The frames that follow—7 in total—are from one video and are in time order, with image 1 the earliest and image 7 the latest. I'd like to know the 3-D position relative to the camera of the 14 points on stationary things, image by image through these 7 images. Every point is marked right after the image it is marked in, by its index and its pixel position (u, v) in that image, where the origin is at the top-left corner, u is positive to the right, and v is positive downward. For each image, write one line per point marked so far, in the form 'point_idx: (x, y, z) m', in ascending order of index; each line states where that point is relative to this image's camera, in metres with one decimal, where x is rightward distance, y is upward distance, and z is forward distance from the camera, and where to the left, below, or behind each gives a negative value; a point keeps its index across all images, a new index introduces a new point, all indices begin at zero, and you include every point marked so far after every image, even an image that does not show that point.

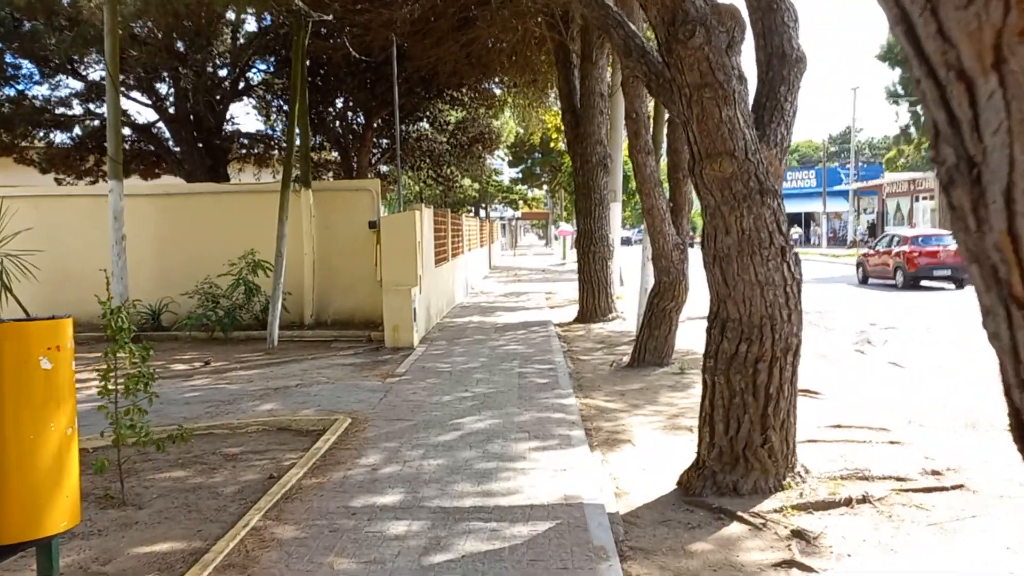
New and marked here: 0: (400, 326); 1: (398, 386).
0: (-1.4, -0.5, +11.5) m
1: (-1.1, -0.9, +8.6) m
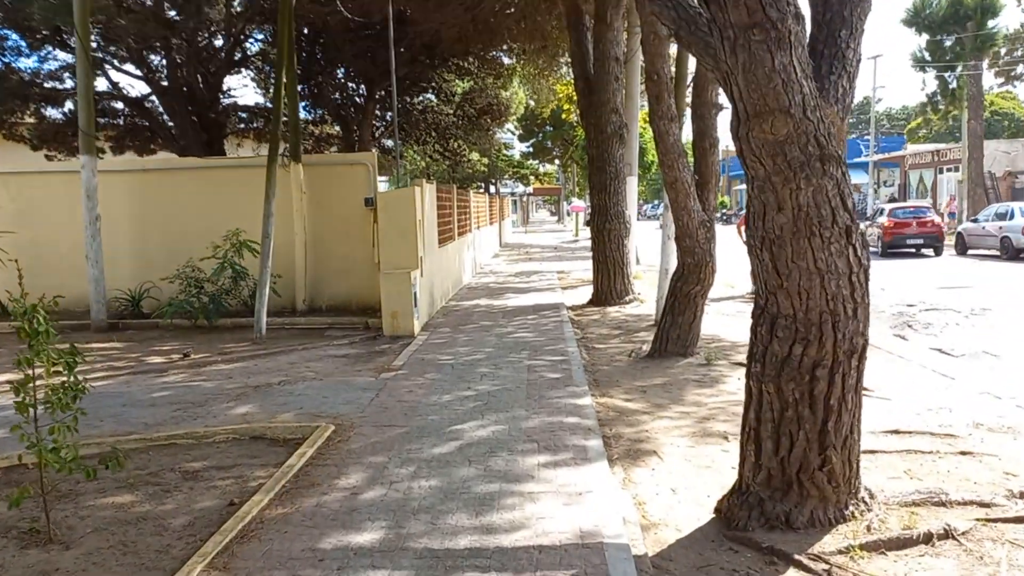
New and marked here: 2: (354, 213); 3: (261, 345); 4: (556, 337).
0: (-1.3, -0.3, +10.6) m
1: (-1.0, -0.8, +7.7) m
2: (-2.0, +0.9, +11.6) m
3: (-2.7, -0.6, +10.0) m
4: (+0.5, -0.5, +10.4) m
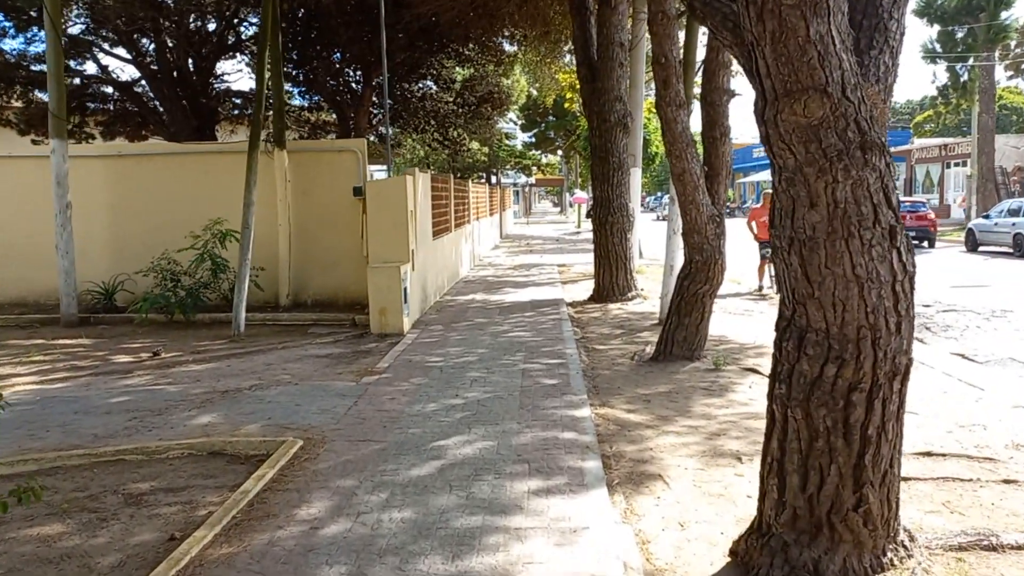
0: (-1.3, -0.2, +10.0) m
1: (-1.1, -0.8, +7.1) m
2: (-2.0, +1.0, +11.0) m
3: (-2.7, -0.6, +9.4) m
4: (+0.4, -0.5, +9.8) m
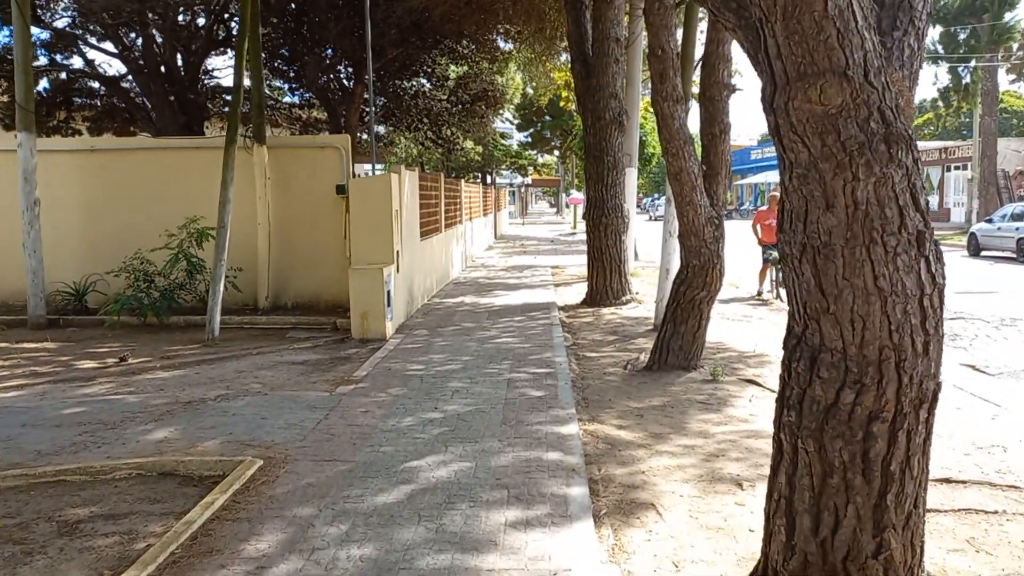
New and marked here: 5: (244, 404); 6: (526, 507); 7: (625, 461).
0: (-1.5, -0.3, +9.5) m
1: (-1.2, -0.8, +6.6) m
2: (-2.1, +1.0, +10.5) m
3: (-2.9, -0.6, +8.9) m
4: (+0.3, -0.6, +9.3) m
5: (-1.9, -0.8, +6.5) m
6: (+0.1, -1.0, +4.4) m
7: (+0.6, -1.0, +5.2) m
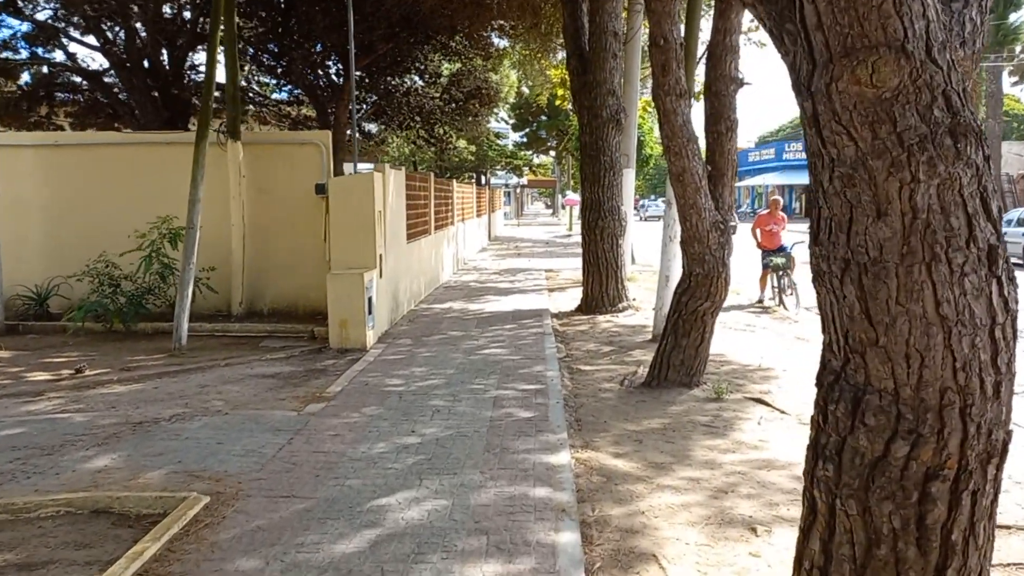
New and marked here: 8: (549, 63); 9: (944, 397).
0: (-1.6, -0.3, +8.9) m
1: (-1.3, -0.9, +6.0) m
2: (-2.2, +0.9, +9.9) m
3: (-3.0, -0.6, +8.3) m
4: (+0.2, -0.6, +8.7) m
5: (-2.0, -0.9, +5.8) m
6: (0.0, -1.1, +3.8) m
7: (+0.6, -1.1, +4.6) m
8: (+0.8, +4.8, +19.8) m
9: (+1.2, -0.3, +2.5) m
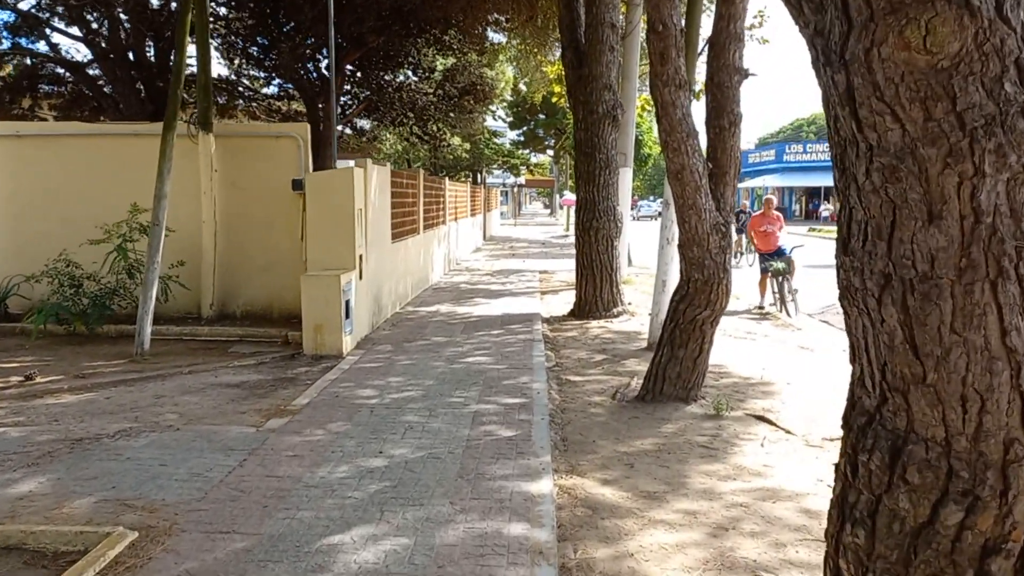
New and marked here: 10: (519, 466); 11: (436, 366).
0: (-1.7, -0.3, +8.4) m
1: (-1.4, -0.9, +5.4) m
2: (-2.4, +0.9, +9.3) m
3: (-3.1, -0.6, +7.7) m
4: (+0.1, -0.7, +8.2) m
5: (-2.1, -0.9, +5.3) m
6: (-0.1, -1.1, +3.2) m
7: (+0.4, -1.1, +4.1) m
8: (+0.7, +4.8, +19.3) m
9: (+1.0, -0.3, +1.9) m
10: (0.0, -1.0, +5.0) m
11: (-0.7, -0.7, +8.0) m
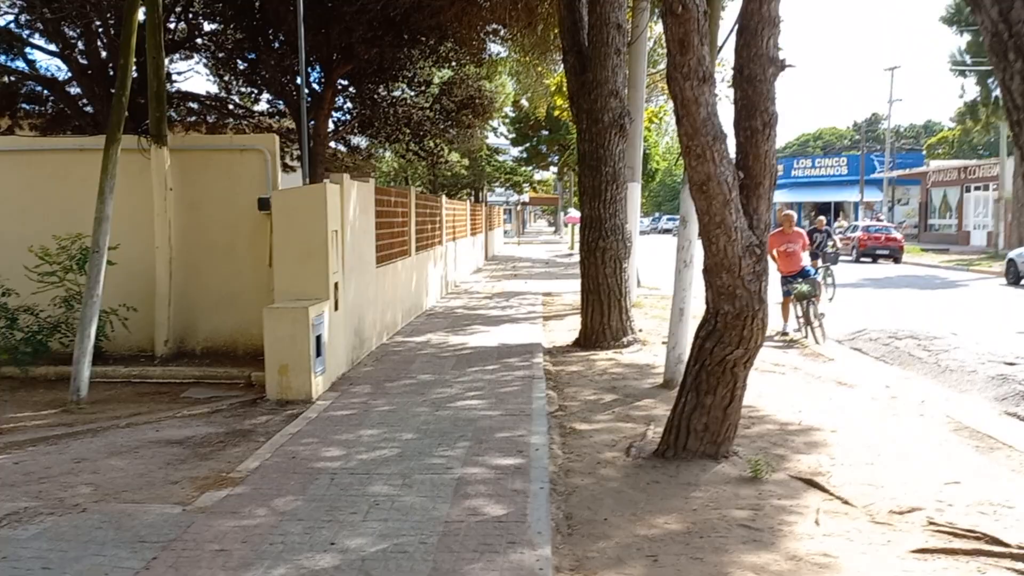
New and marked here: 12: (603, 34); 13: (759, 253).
0: (-1.7, -0.6, +7.2) m
1: (-1.4, -1.1, +4.3) m
2: (-2.4, +0.6, +8.2) m
3: (-3.1, -0.9, +6.6) m
4: (+0.1, -0.9, +7.0) m
5: (-2.1, -1.1, +4.2) m
6: (-0.2, -1.3, +2.1) m
7: (+0.4, -1.3, +3.0) m
8: (+0.7, +4.3, +18.3) m
9: (+1.0, -0.5, +0.8) m
10: (0.0, -1.1, +3.8) m
11: (-0.7, -0.9, +6.9) m
12: (+1.0, +2.8, +10.1) m
13: (+1.4, +0.2, +5.4) m
